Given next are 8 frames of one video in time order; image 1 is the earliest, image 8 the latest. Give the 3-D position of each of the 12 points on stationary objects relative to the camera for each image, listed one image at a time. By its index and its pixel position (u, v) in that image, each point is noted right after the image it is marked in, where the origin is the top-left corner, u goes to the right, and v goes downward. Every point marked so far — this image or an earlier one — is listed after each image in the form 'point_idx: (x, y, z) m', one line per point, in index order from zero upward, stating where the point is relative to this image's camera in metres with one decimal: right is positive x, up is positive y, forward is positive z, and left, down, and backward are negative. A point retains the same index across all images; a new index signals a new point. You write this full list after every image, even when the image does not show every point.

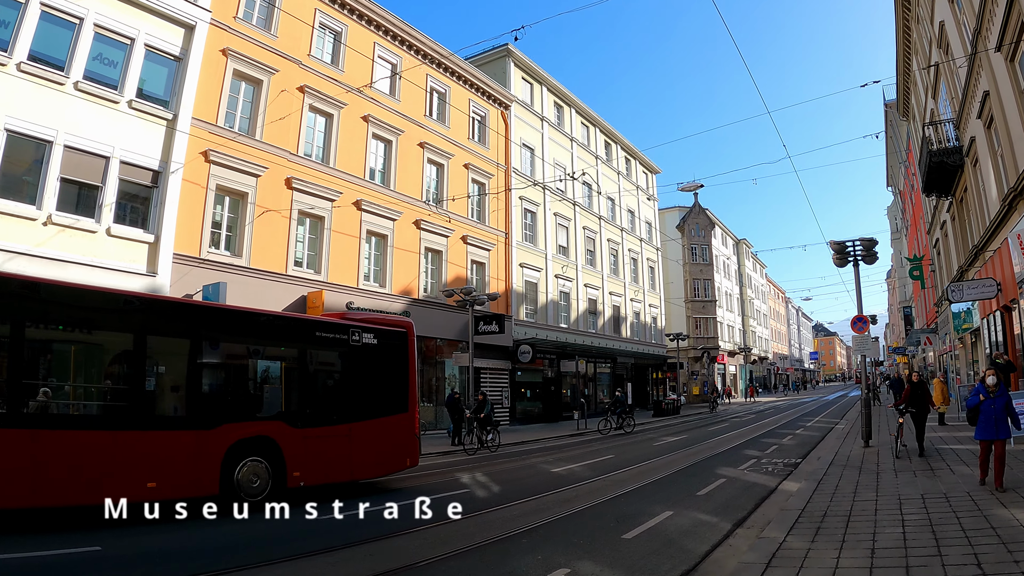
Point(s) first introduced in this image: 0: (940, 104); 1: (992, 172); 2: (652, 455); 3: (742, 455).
0: (+13.9, +5.9, +19.6) m
1: (+11.7, +2.8, +14.8) m
2: (+3.4, -4.0, +14.7) m
3: (+4.9, -3.6, +13.0) m
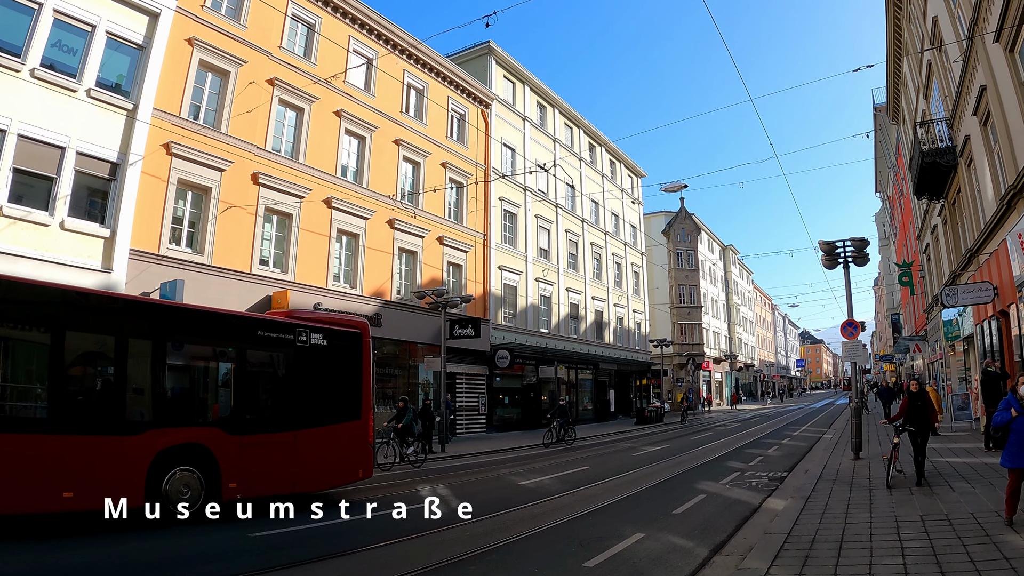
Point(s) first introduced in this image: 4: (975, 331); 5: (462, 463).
0: (+13.1, +5.7, +19.0) m
1: (+11.0, +2.7, +14.1) m
2: (+2.7, -4.0, +13.7) m
3: (+4.2, -3.6, +12.1) m
4: (+12.5, -1.1, +16.4) m
5: (-1.4, -4.7, +16.6) m
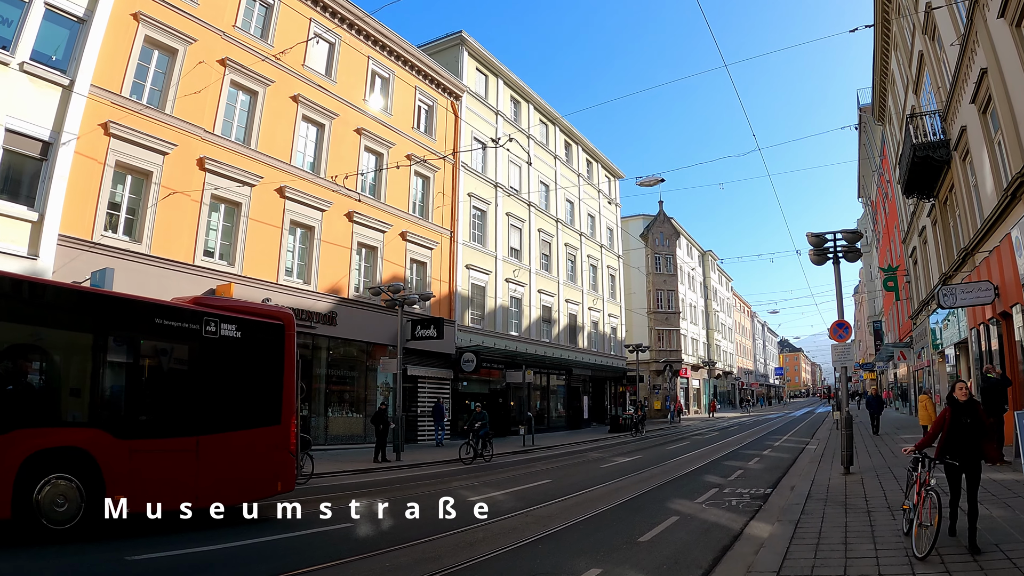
0: (+12.2, +5.6, +18.0) m
1: (+10.2, +2.7, +13.1) m
2: (+1.7, -3.8, +12.3) m
3: (+3.3, -3.4, +10.8) m
4: (+11.5, -1.2, +15.3) m
5: (-2.5, -4.6, +15.1) m
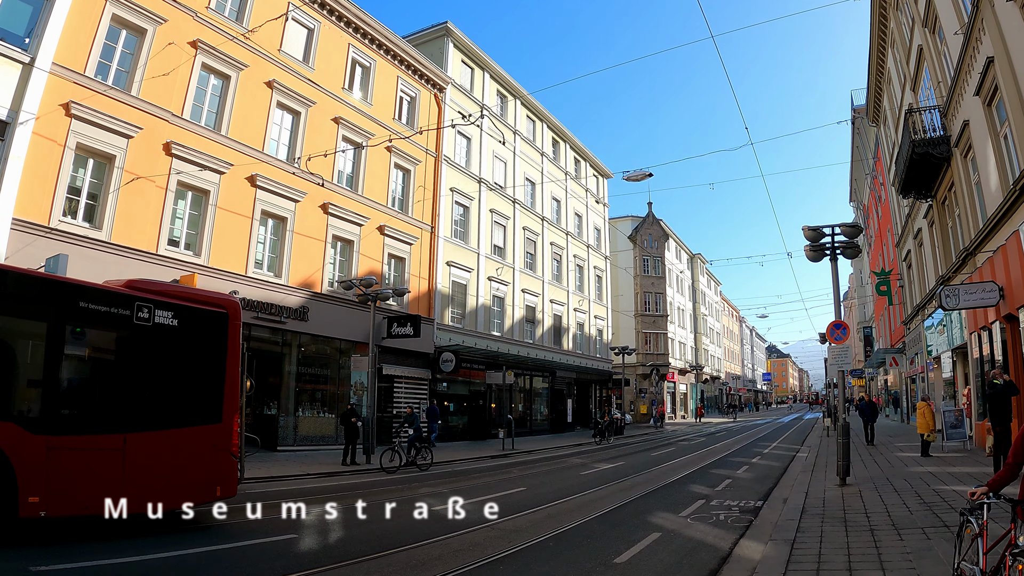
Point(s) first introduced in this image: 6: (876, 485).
0: (+11.7, +5.5, +17.4) m
1: (+9.7, +2.6, +12.4) m
2: (+1.2, -3.7, +11.5) m
3: (+2.8, -3.3, +9.9) m
4: (+11.0, -1.2, +14.6) m
5: (-3.1, -4.4, +14.1) m
6: (+5.6, -3.0, +9.4) m
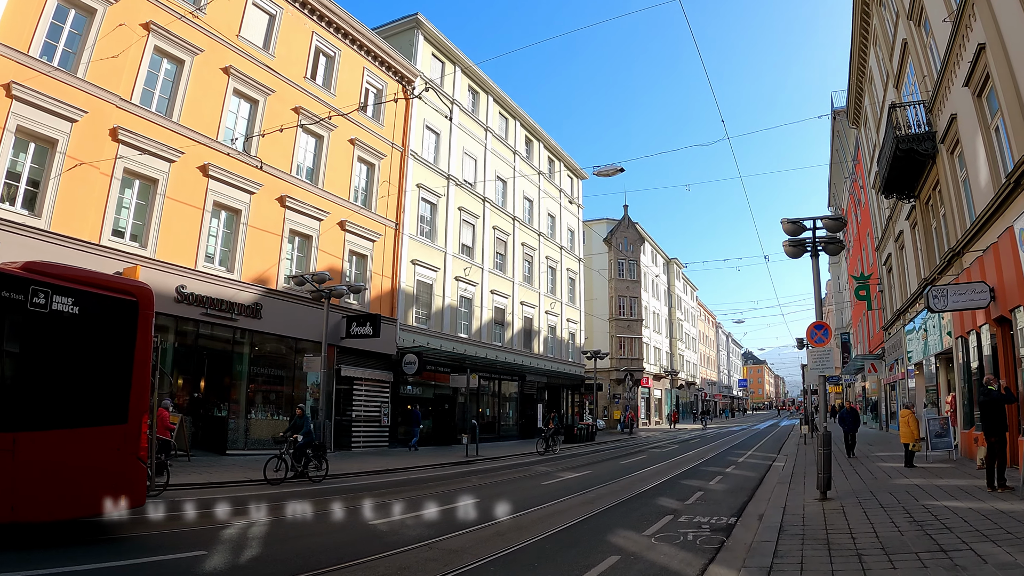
0: (+10.8, +5.5, +16.8) m
1: (+9.0, +2.6, +11.7) m
2: (+0.4, -3.6, +10.5) m
3: (+2.1, -3.2, +9.0) m
4: (+10.1, -1.3, +14.0) m
5: (-3.9, -4.3, +13.0) m
6: (+4.9, -3.0, +8.6) m
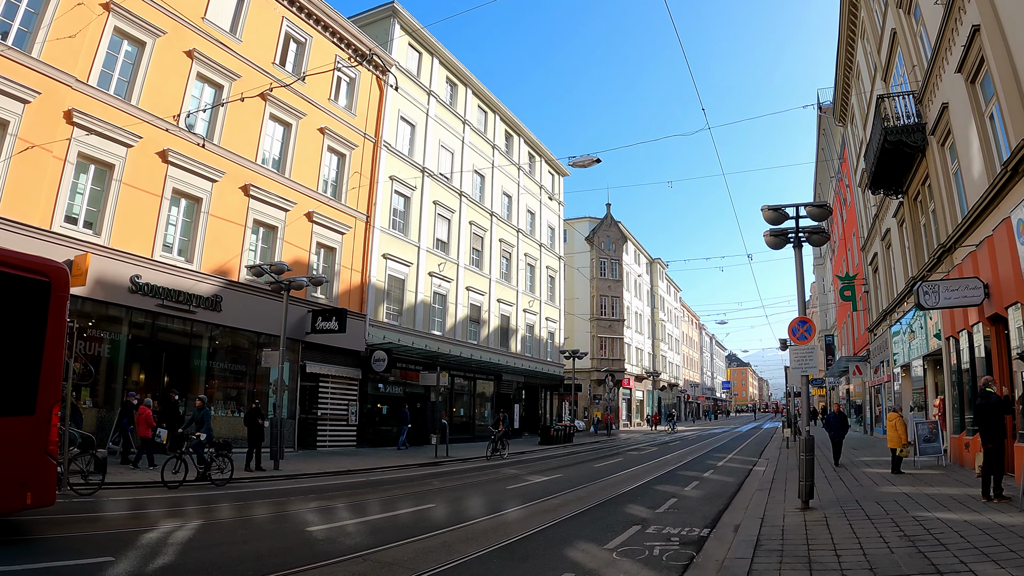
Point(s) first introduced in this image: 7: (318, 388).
0: (+10.1, +5.5, +16.2) m
1: (+8.4, +2.7, +11.1) m
2: (-0.3, -3.4, +9.7) m
3: (+1.5, -3.1, +8.2) m
4: (+9.4, -1.2, +13.4) m
5: (-4.6, -4.1, +12.1) m
6: (+4.3, -2.9, +7.9) m
7: (-6.2, -3.1, +19.3) m
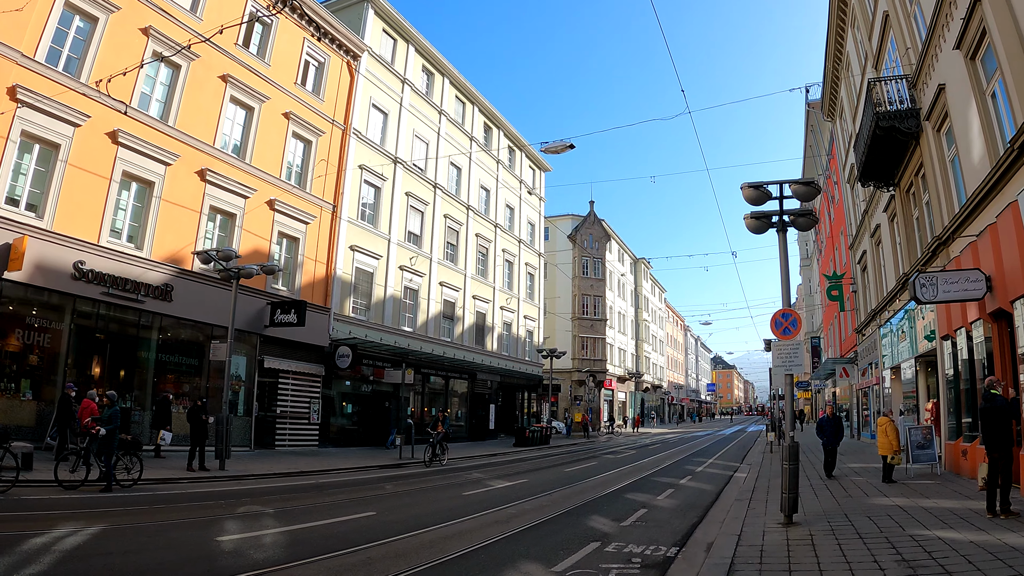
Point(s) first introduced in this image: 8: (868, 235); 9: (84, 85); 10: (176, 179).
0: (+9.5, +5.5, +15.5) m
1: (+7.7, +2.8, +10.3) m
2: (-0.9, -3.2, +8.7) m
3: (+0.8, -2.9, +7.3) m
4: (+8.7, -1.2, +12.6) m
5: (-5.4, -3.8, +11.0) m
6: (+3.7, -2.7, +7.0) m
7: (-7.0, -2.9, +18.2) m
8: (+11.5, +1.7, +19.8) m
9: (-11.5, +5.6, +16.2) m
10: (-9.8, +3.3, +18.2) m
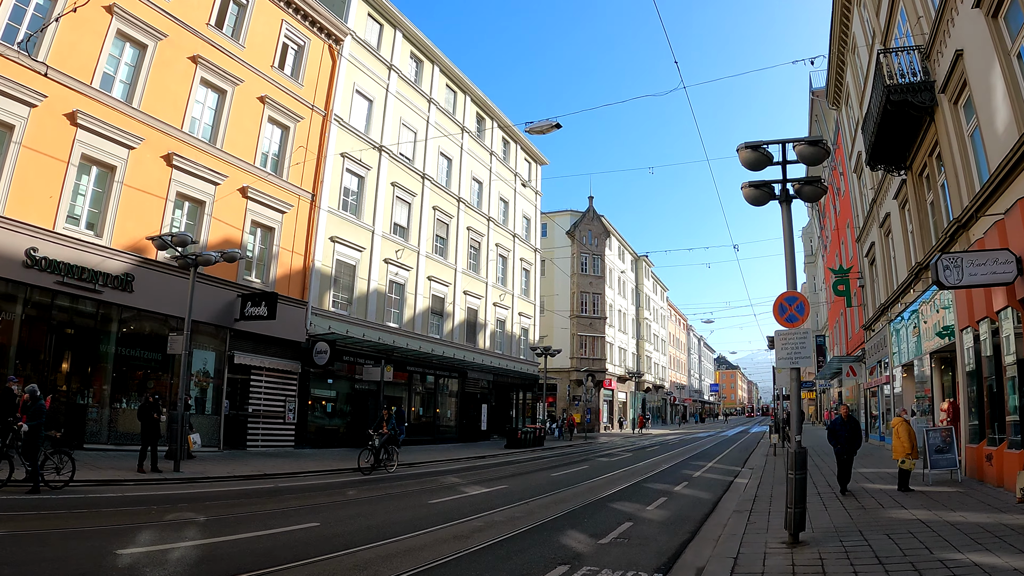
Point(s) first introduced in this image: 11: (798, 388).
0: (+9.1, +5.8, +14.4) m
1: (+7.3, +3.0, +9.2) m
2: (-1.4, -3.0, +7.7) m
3: (+0.4, -2.7, +6.3) m
4: (+8.3, -1.0, +11.5) m
5: (-5.8, -3.6, +10.1) m
6: (+3.3, -2.5, +5.9) m
7: (-7.4, -2.7, +17.2) m
8: (+11.1, +1.9, +18.7) m
9: (-11.9, +5.8, +15.3) m
10: (-10.2, +3.5, +17.3) m
11: (+3.6, -1.2, +7.6) m
